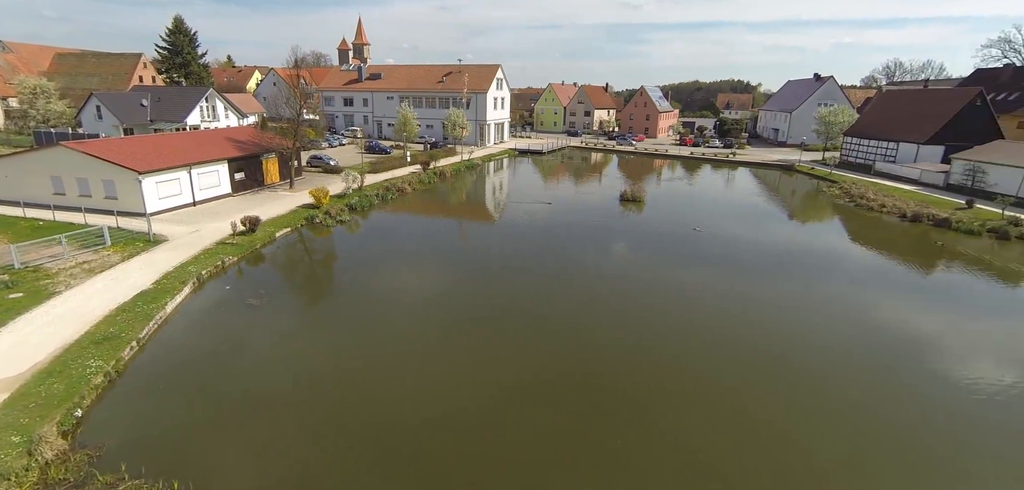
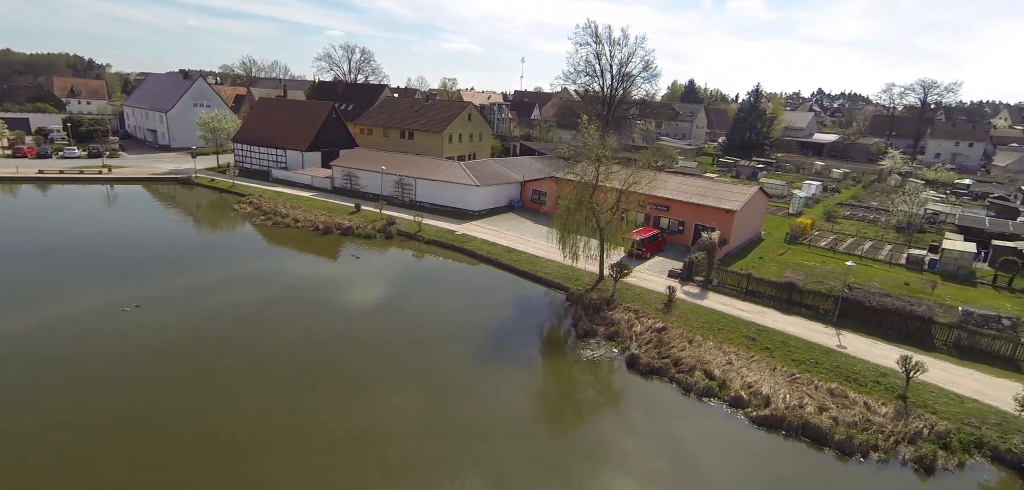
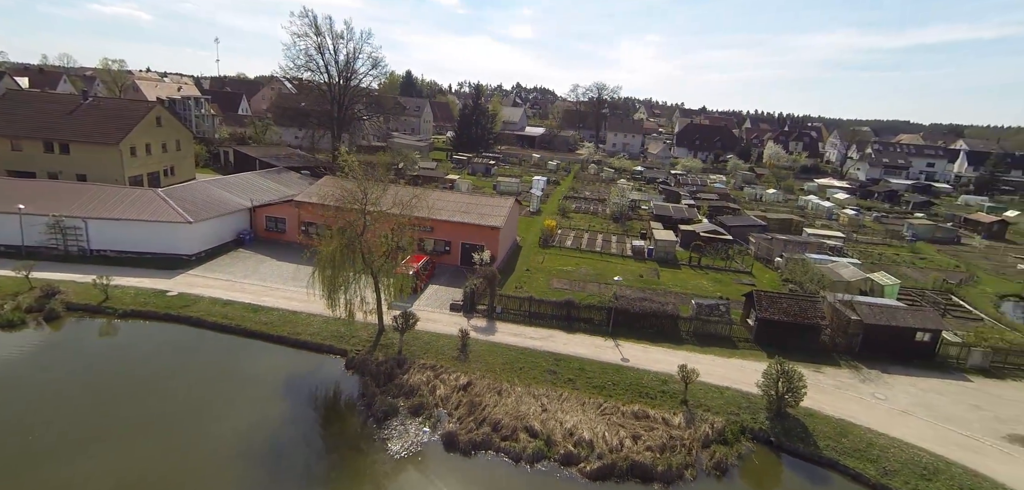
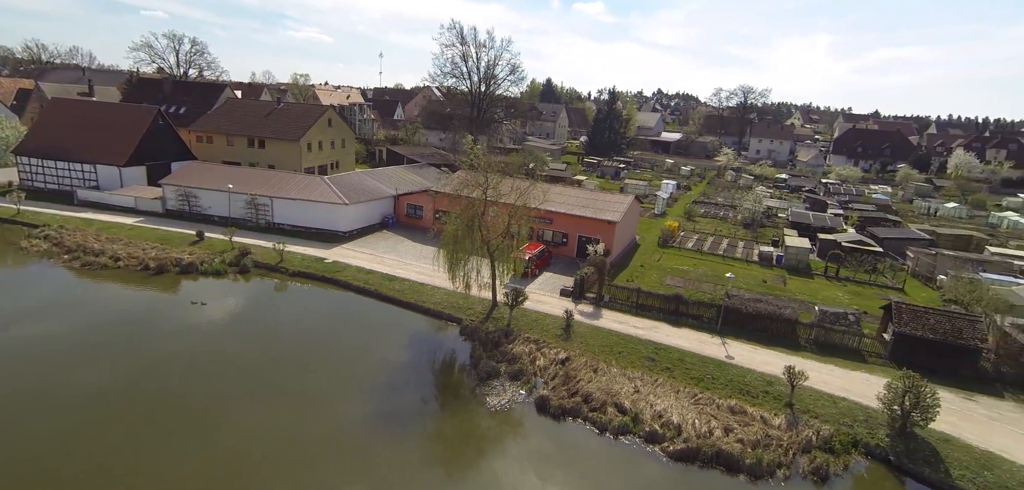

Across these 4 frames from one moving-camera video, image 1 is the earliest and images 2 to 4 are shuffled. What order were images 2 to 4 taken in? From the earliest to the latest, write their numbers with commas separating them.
2, 4, 3
